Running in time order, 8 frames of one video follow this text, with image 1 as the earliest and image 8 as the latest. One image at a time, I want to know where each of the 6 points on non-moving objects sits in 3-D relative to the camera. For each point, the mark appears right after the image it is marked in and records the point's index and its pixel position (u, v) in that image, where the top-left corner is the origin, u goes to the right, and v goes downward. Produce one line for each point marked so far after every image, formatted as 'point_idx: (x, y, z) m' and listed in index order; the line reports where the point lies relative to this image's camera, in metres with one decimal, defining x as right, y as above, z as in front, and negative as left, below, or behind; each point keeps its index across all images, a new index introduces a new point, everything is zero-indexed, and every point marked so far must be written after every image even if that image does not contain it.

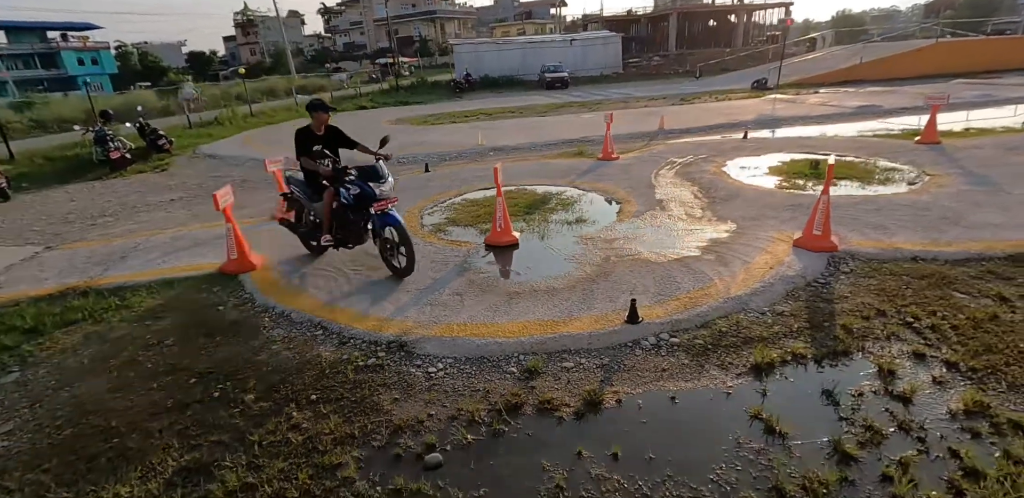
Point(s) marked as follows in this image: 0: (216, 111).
0: (-11.2, +5.2, +17.3) m
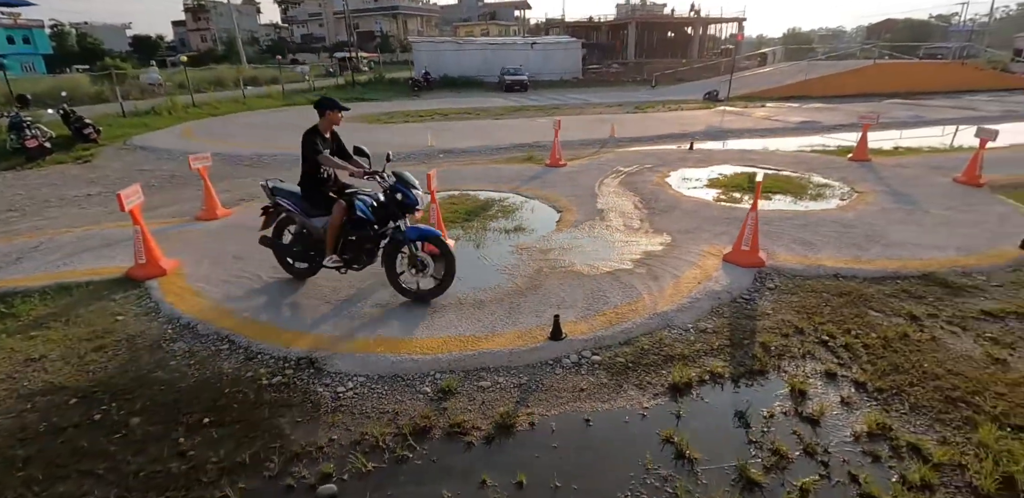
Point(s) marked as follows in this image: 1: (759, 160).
0: (-12.7, +5.3, +16.2) m
1: (+4.2, +1.5, +7.9) m
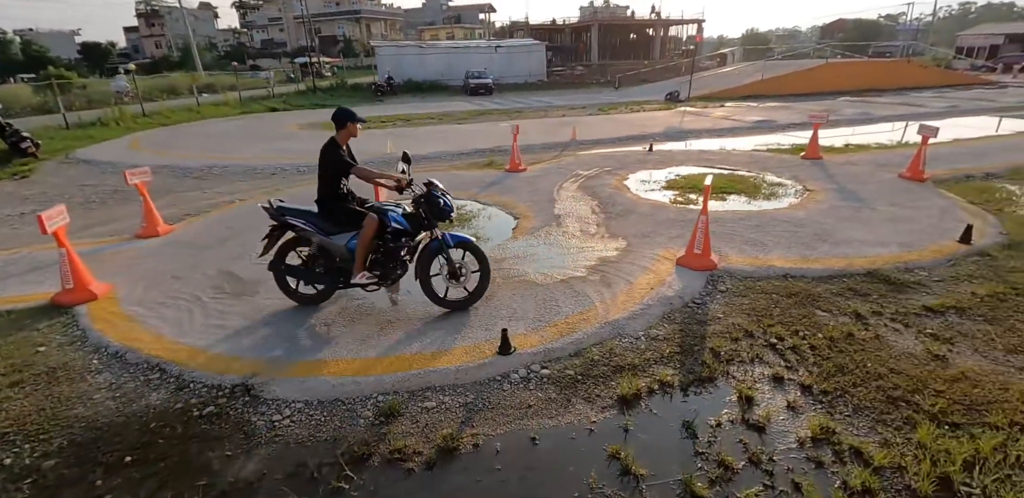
0: (-13.9, +4.7, +15.5) m
1: (+3.5, +1.5, +8.0) m
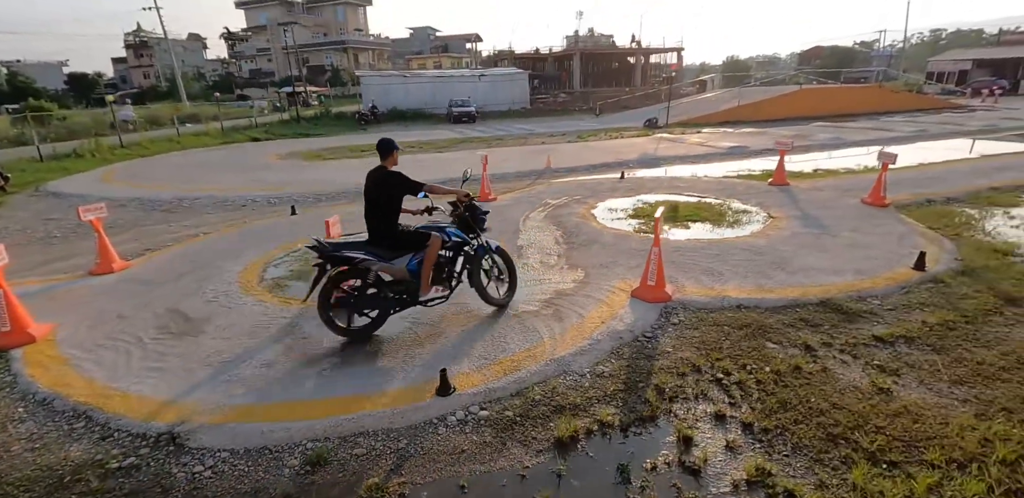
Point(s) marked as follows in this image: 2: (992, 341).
0: (-14.6, +3.6, +15.4) m
1: (+3.0, +1.1, +8.1) m
2: (+3.7, -0.7, +3.5) m
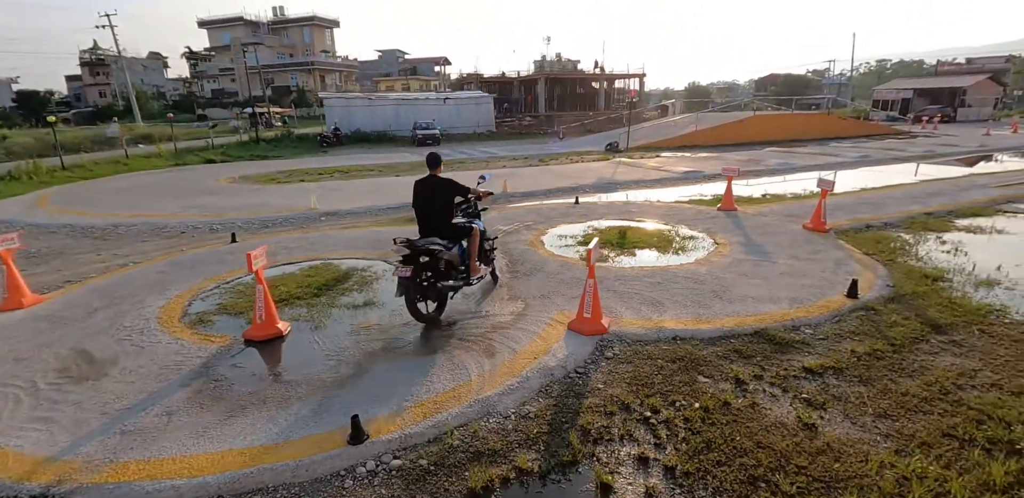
0: (-15.8, +2.7, +14.6) m
1: (+2.2, +0.6, +8.2) m
2: (+3.1, -0.9, +3.5) m
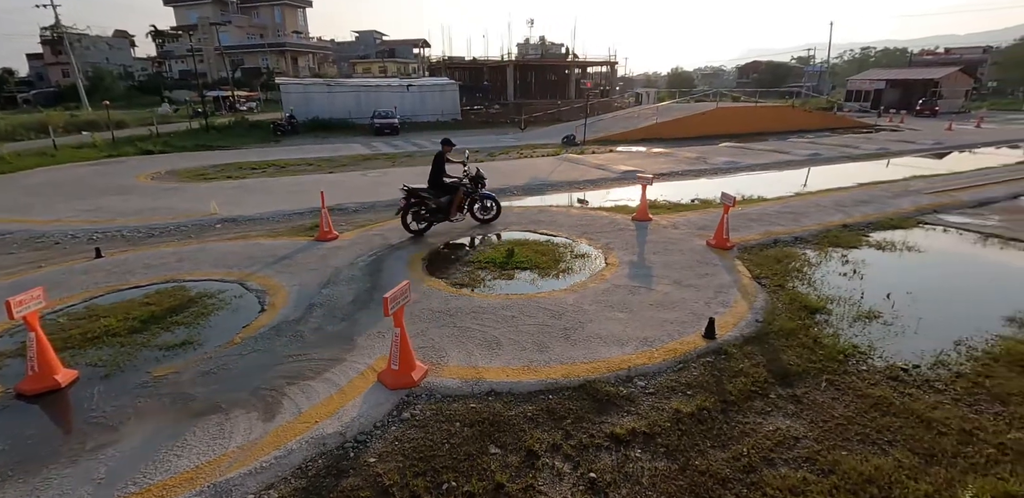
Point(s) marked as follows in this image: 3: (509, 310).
0: (-17.6, +2.8, +13.8) m
1: (+0.5, +0.4, +7.8) m
2: (+1.5, -1.3, +3.2) m
3: (0.0, -0.7, +4.8) m
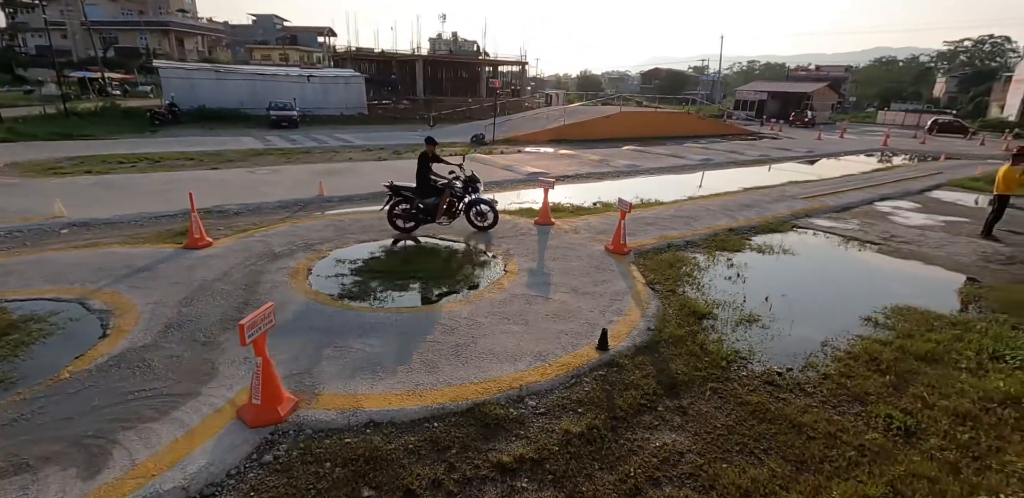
0: (-20.0, +2.5, +10.4) m
1: (-1.1, +0.3, +7.5) m
2: (+0.7, -1.4, +3.1) m
3: (-1.1, -0.8, +4.5) m
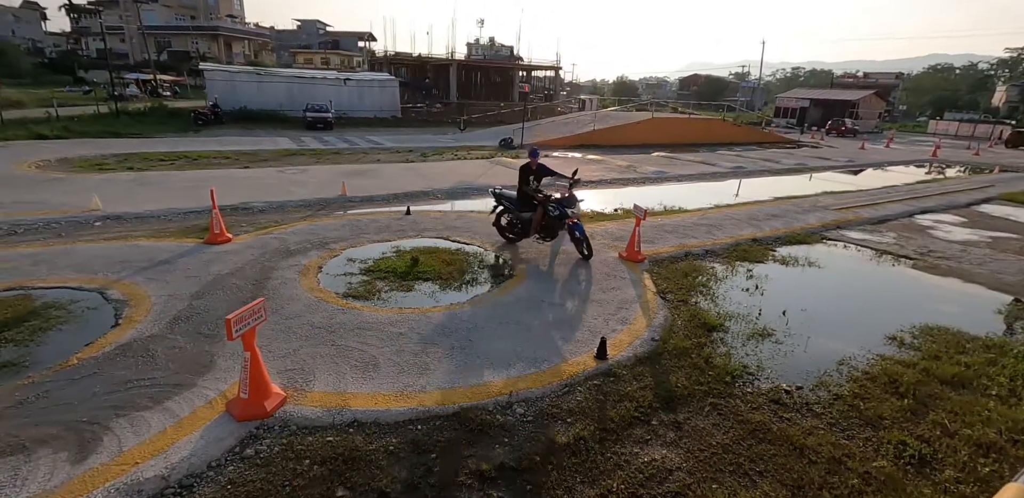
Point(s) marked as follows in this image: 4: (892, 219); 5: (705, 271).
0: (-19.4, +3.0, +11.6) m
1: (-0.9, +0.3, +7.5) m
2: (+0.6, -1.4, +3.0) m
3: (-1.1, -0.8, +4.5) m
4: (+7.9, +0.6, +9.6) m
5: (+2.8, -0.3, +6.5) m
